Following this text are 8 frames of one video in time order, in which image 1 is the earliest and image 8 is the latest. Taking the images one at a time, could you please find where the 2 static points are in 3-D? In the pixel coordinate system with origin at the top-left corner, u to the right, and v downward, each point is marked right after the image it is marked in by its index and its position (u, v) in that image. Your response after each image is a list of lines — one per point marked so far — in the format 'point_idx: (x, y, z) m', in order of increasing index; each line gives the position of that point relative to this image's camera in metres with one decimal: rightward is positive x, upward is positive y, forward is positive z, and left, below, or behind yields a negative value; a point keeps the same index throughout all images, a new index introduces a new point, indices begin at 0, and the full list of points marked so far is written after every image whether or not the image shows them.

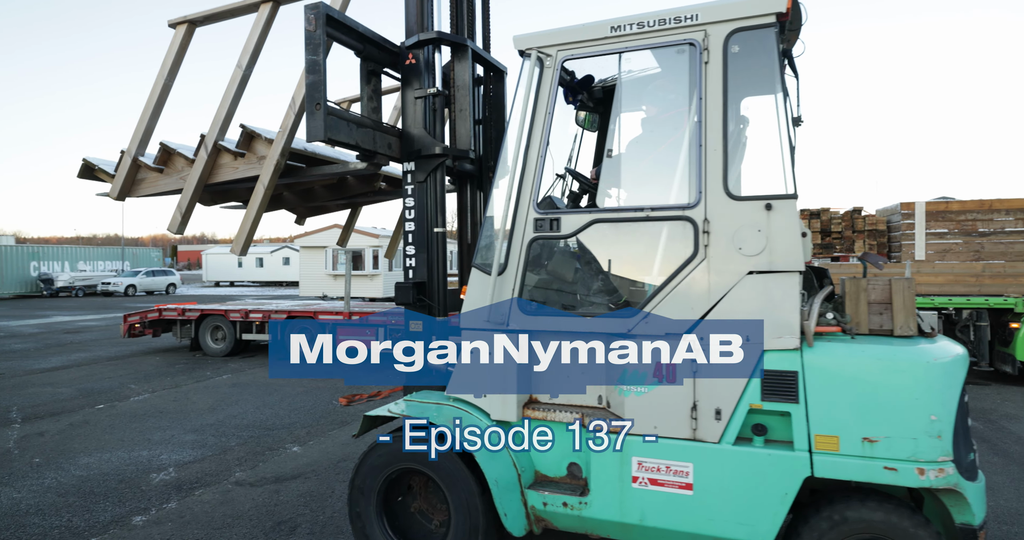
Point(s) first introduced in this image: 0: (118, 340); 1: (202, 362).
0: (-9.8, -1.8, +15.1) m
1: (-3.8, -1.2, +7.8) m
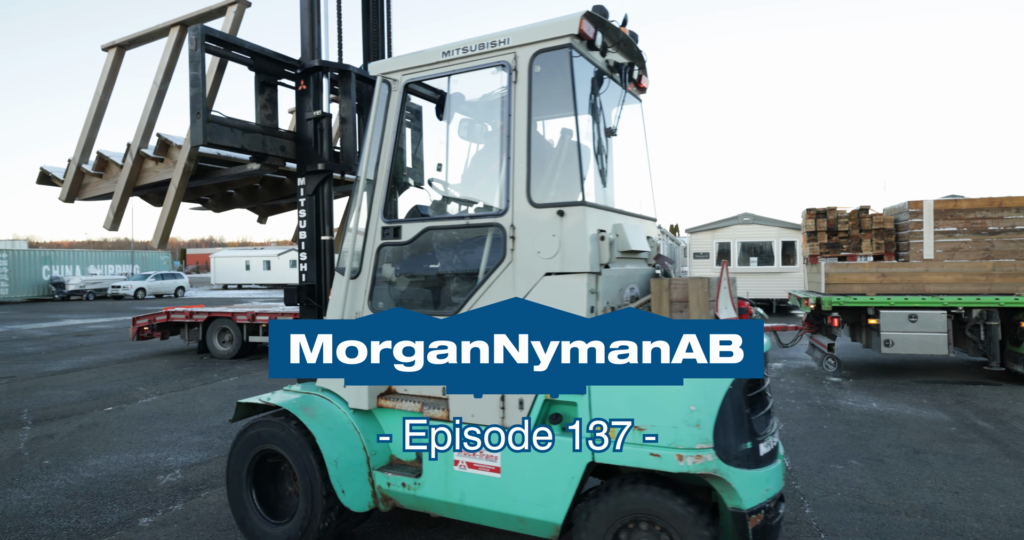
0: (-9.9, -1.9, +15.4) m
1: (-4.1, -1.3, +7.9) m
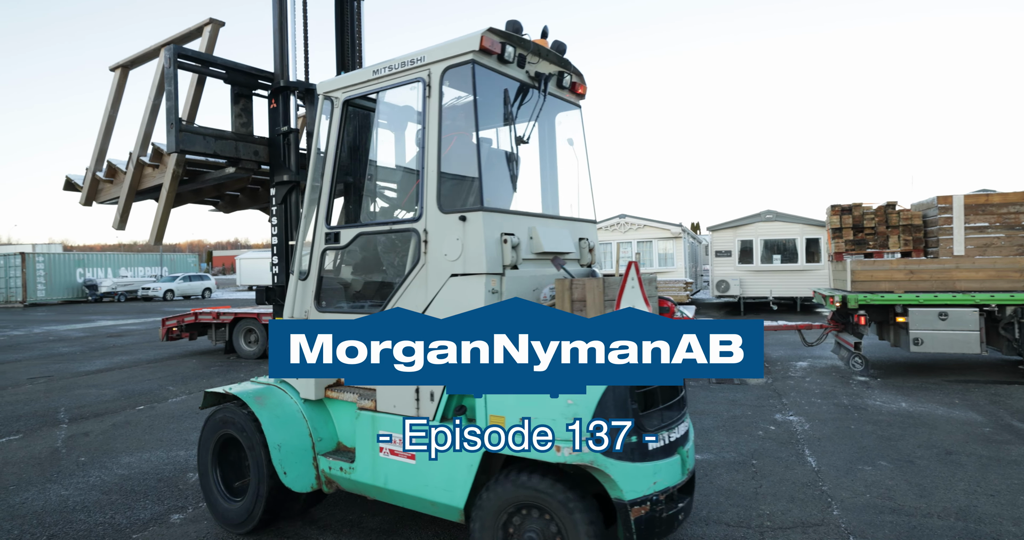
0: (-9.6, -2.0, +15.9) m
1: (-4.0, -1.3, +8.3) m
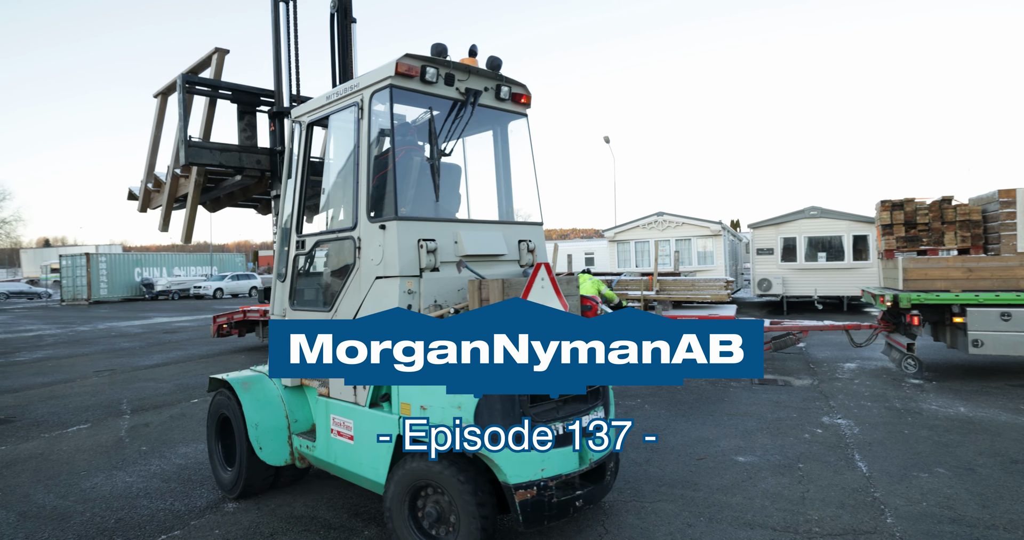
0: (-8.9, -2.0, +16.7) m
1: (-3.9, -1.3, +8.7) m
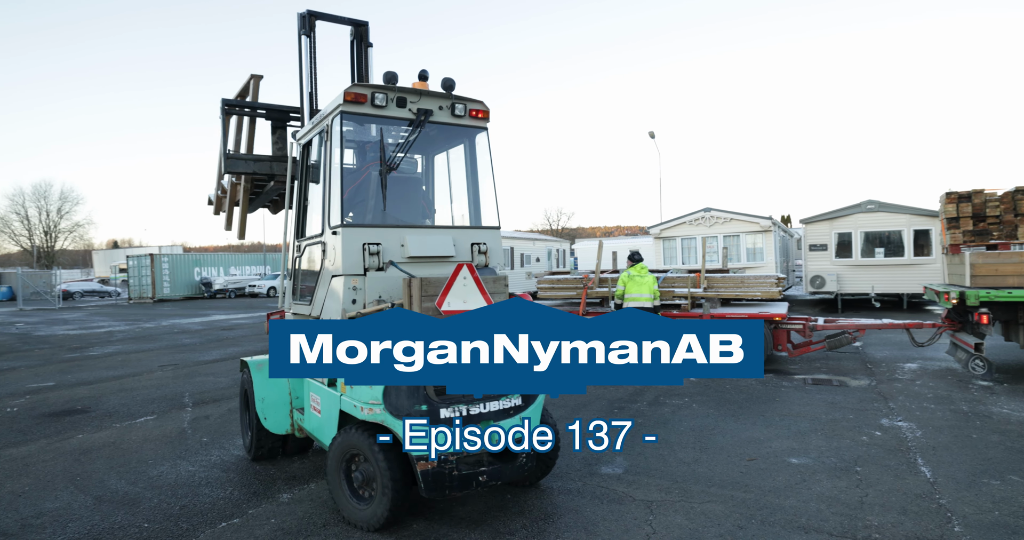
0: (-7.7, -2.0, +17.4) m
1: (-3.4, -1.3, +9.0) m
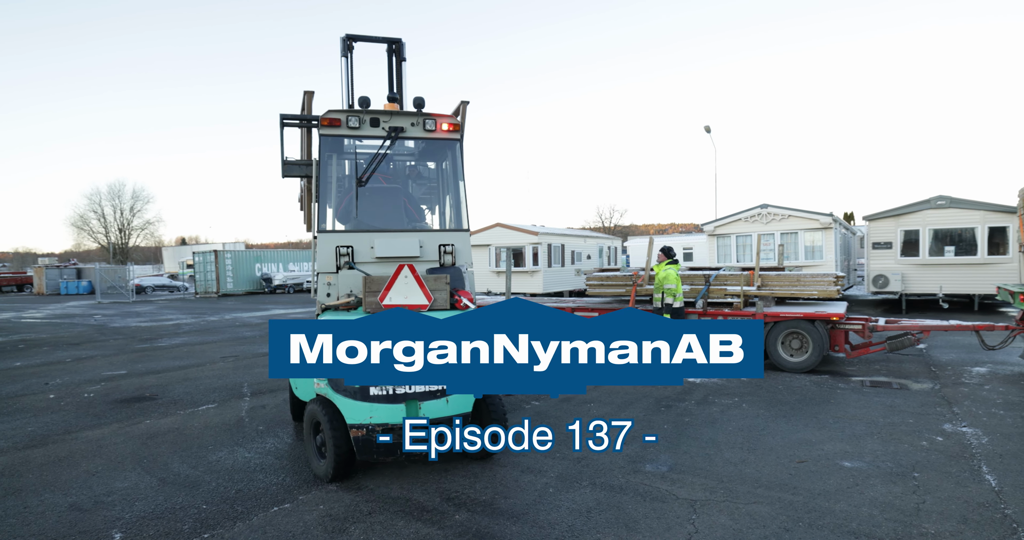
0: (-6.4, -1.9, +18.1) m
1: (-2.8, -1.3, +9.4) m
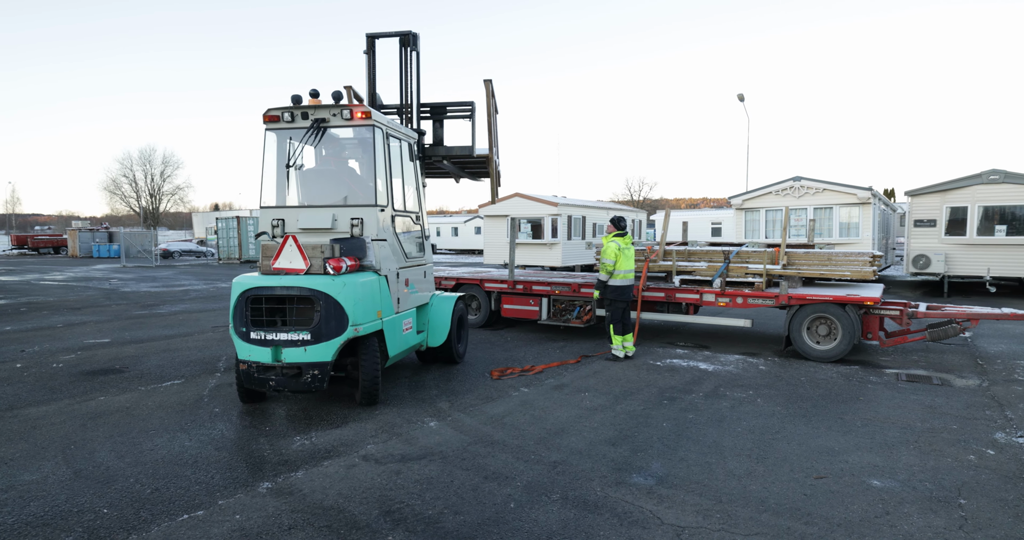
0: (-7.4, -0.9, +15.1) m
1: (-4.2, -0.8, +6.2) m
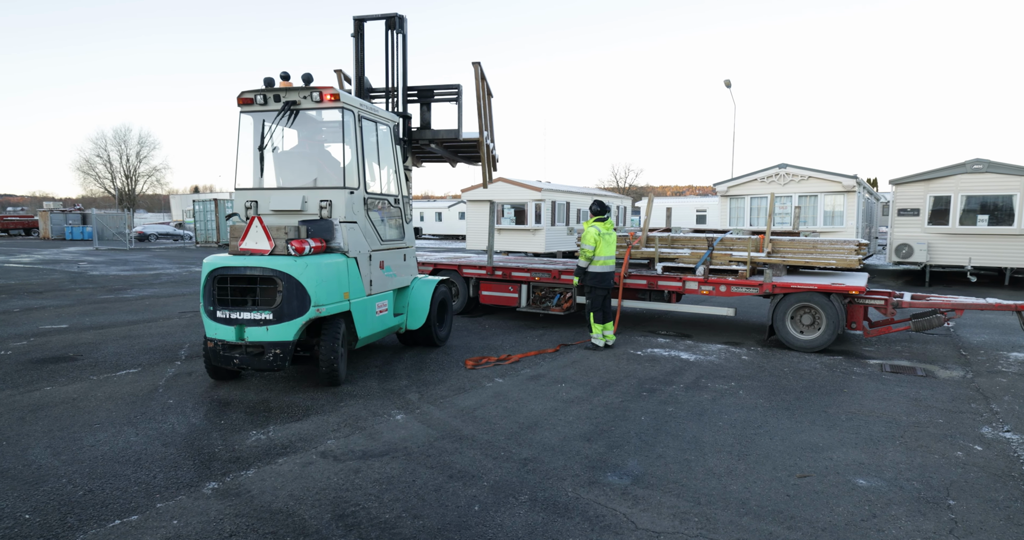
0: (-8.2, -0.5, +13.9) m
1: (-4.7, -0.6, +5.0) m
